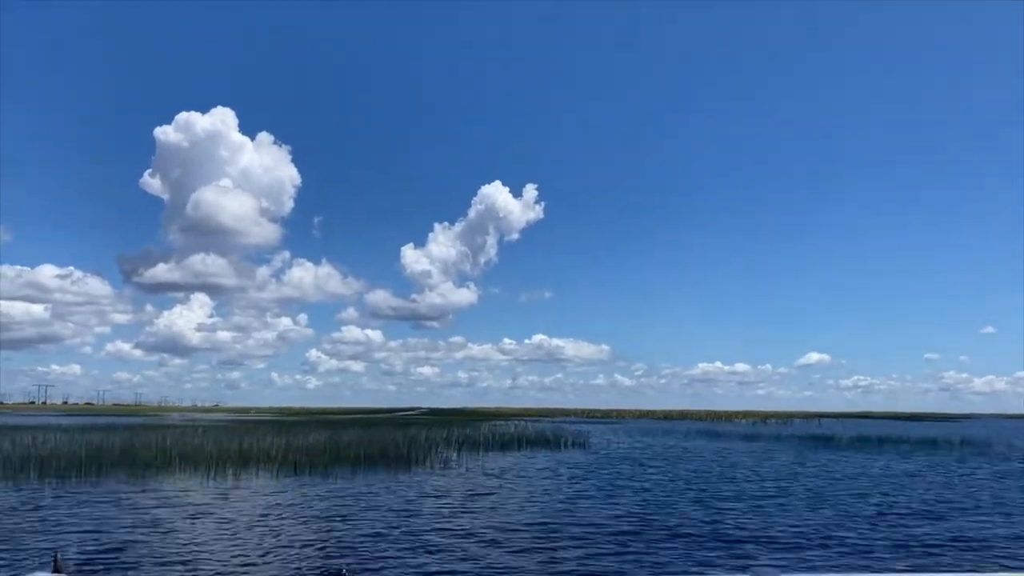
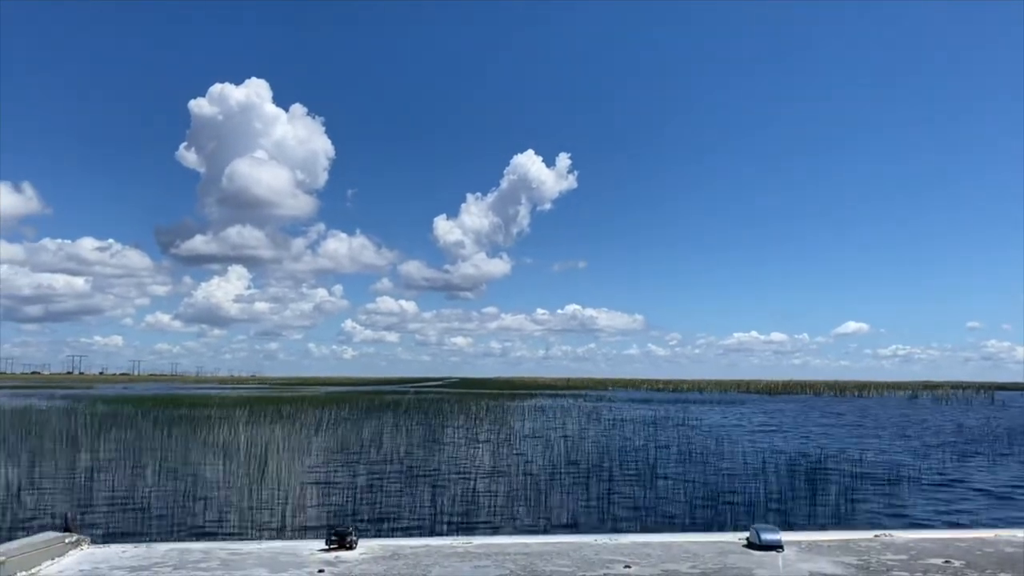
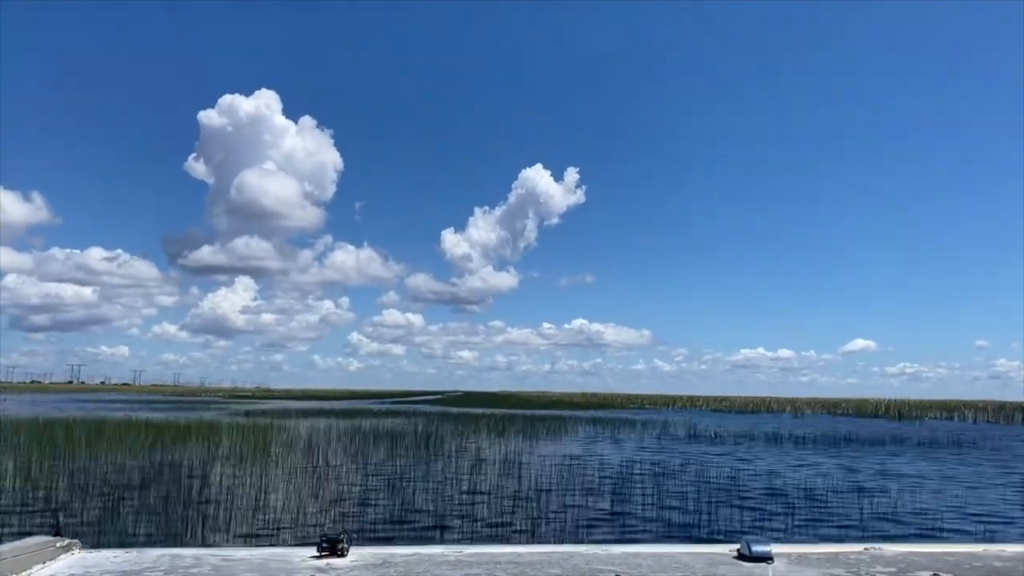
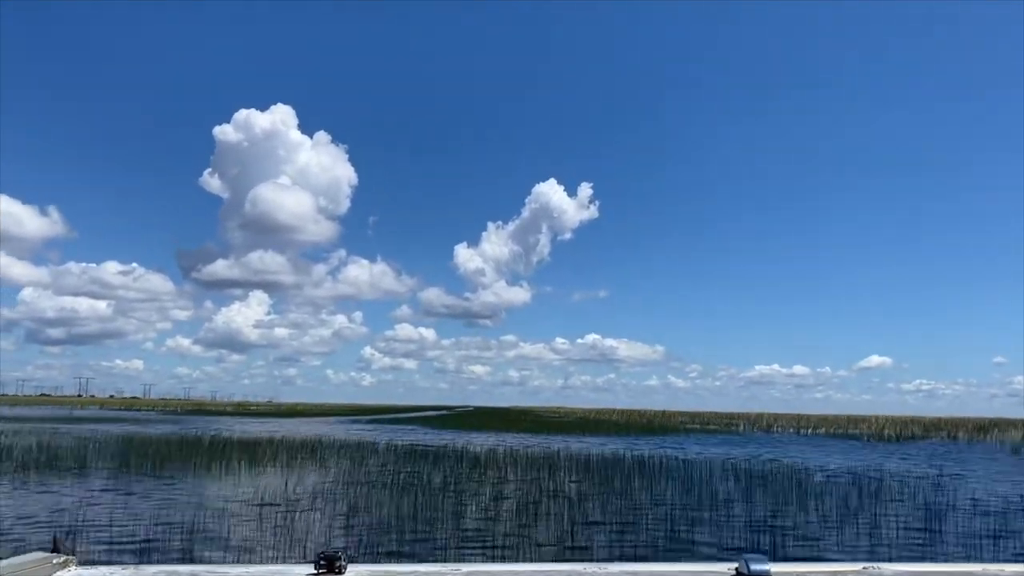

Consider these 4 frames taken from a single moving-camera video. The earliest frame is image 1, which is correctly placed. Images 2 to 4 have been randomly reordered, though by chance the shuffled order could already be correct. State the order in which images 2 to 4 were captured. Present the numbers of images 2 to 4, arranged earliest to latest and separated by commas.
2, 3, 4
